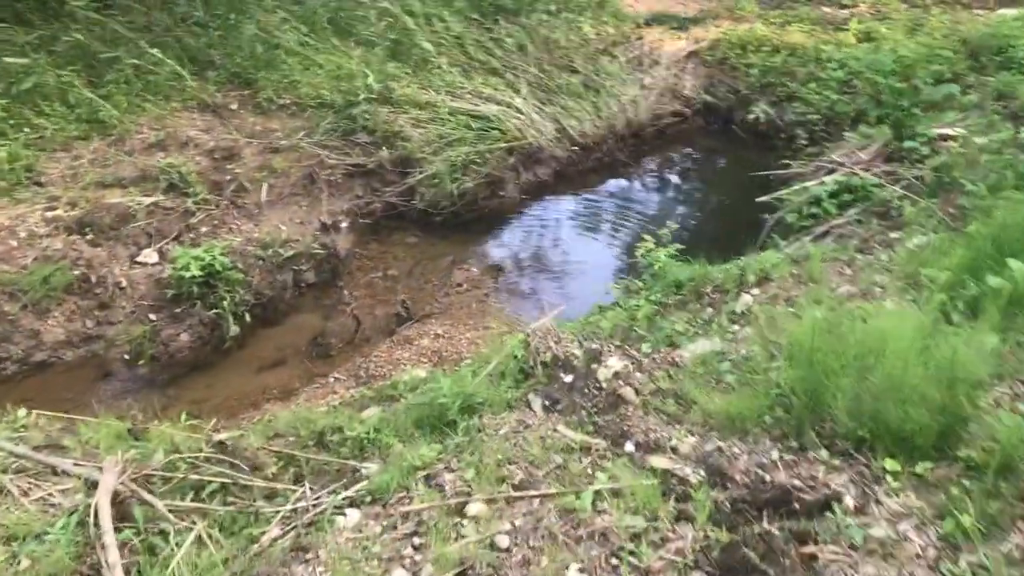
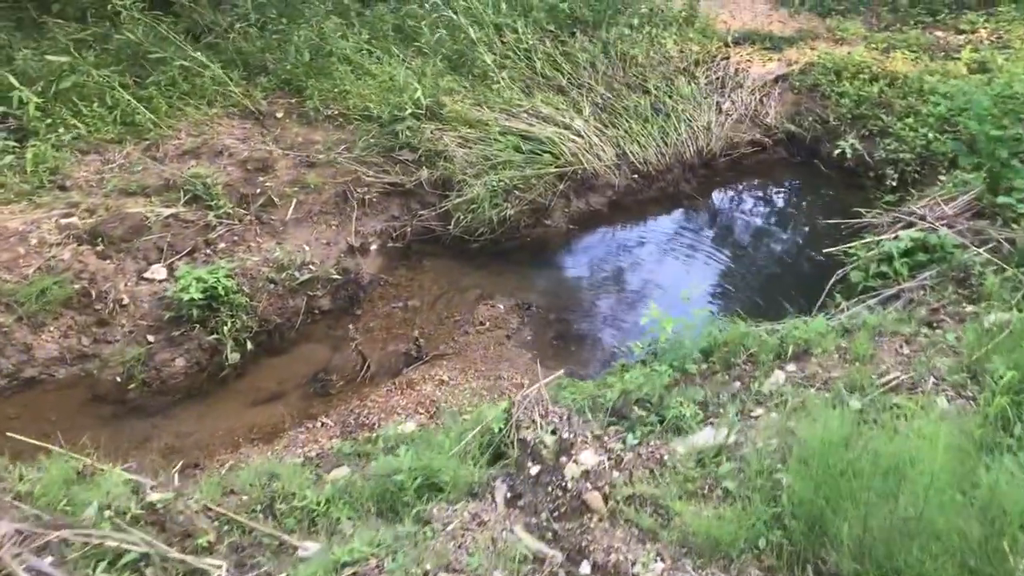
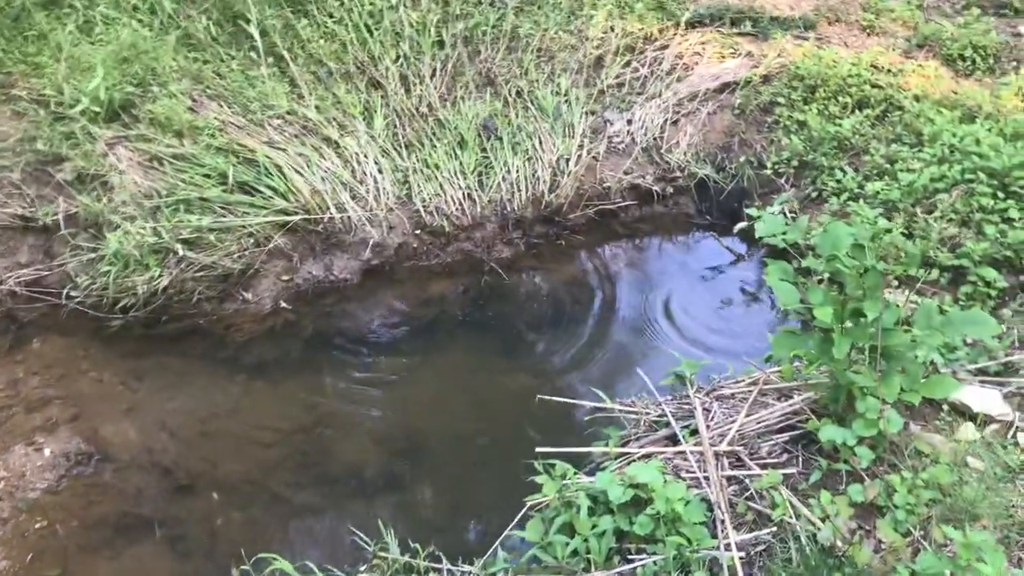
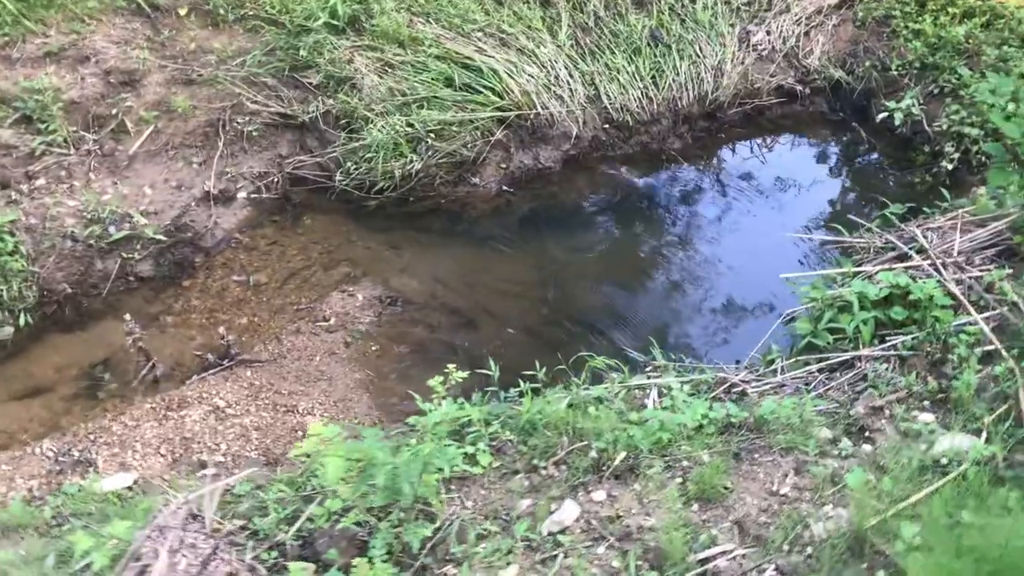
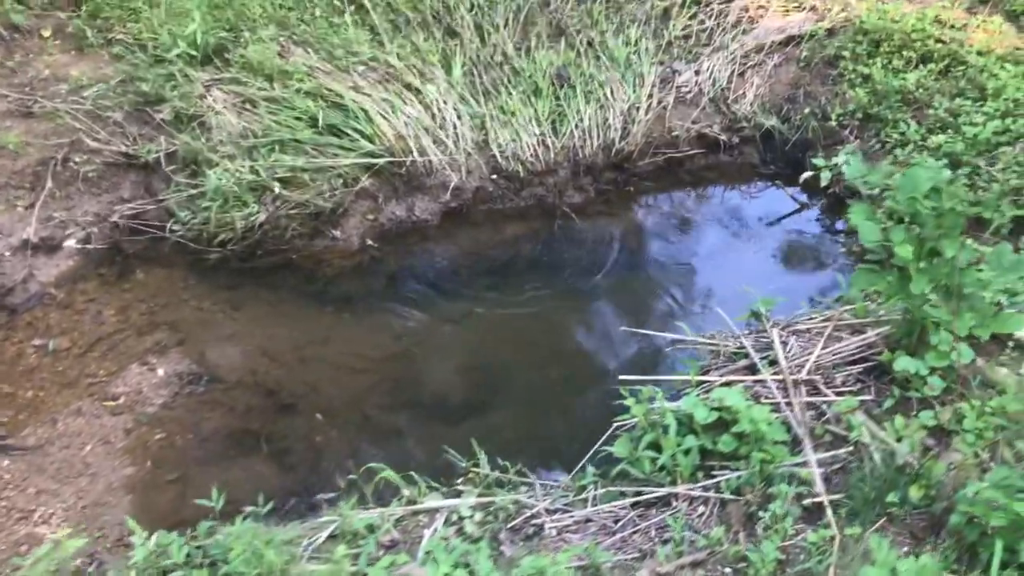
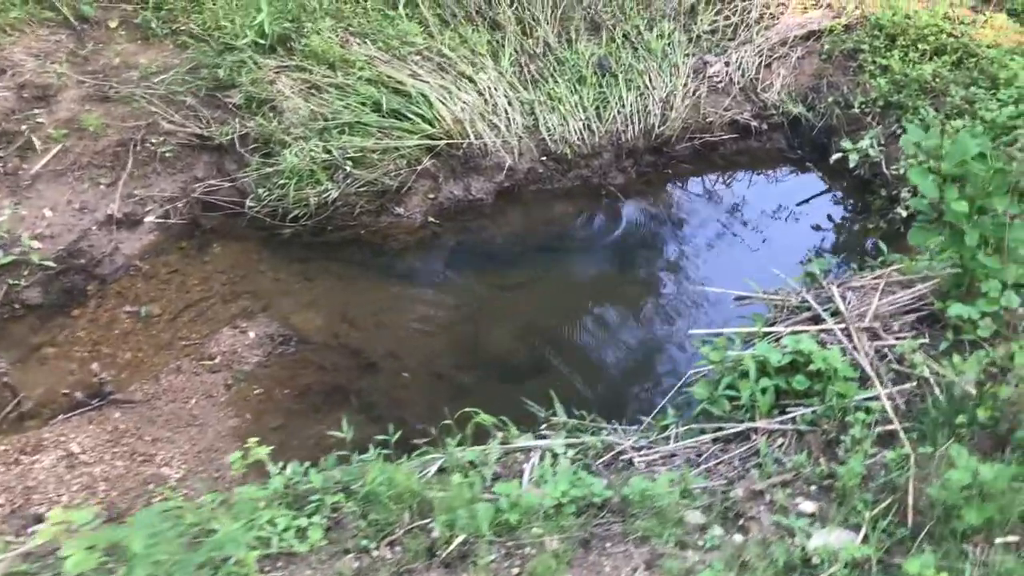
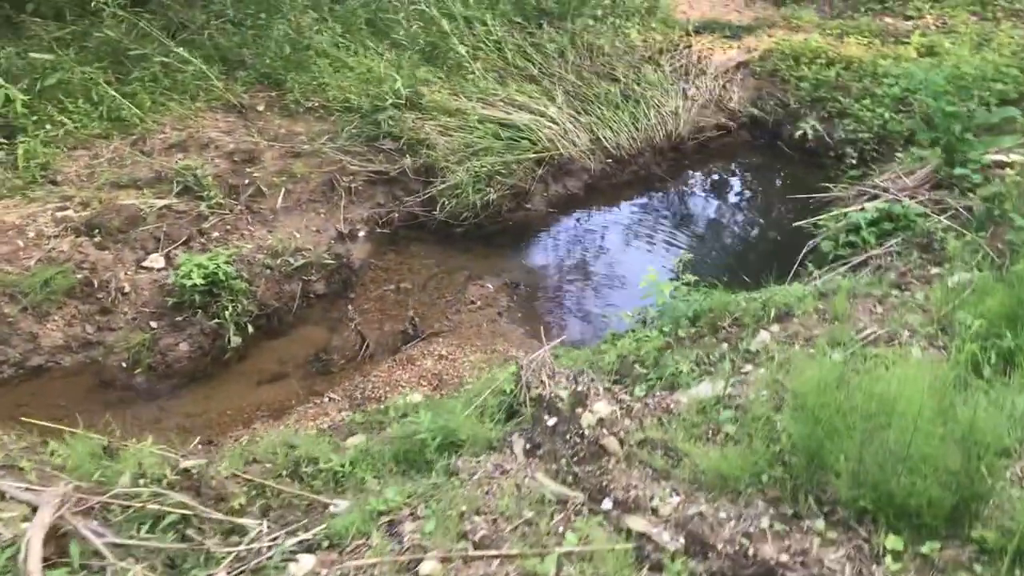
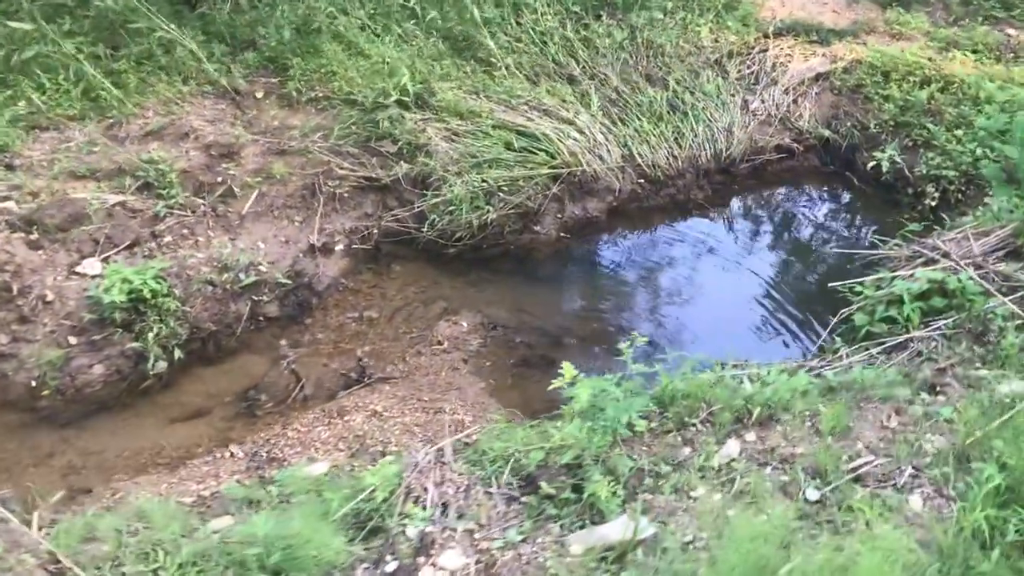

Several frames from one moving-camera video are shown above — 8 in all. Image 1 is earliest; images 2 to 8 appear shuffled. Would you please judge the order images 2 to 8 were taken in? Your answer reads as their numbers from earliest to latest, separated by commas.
7, 2, 8, 4, 6, 5, 3
